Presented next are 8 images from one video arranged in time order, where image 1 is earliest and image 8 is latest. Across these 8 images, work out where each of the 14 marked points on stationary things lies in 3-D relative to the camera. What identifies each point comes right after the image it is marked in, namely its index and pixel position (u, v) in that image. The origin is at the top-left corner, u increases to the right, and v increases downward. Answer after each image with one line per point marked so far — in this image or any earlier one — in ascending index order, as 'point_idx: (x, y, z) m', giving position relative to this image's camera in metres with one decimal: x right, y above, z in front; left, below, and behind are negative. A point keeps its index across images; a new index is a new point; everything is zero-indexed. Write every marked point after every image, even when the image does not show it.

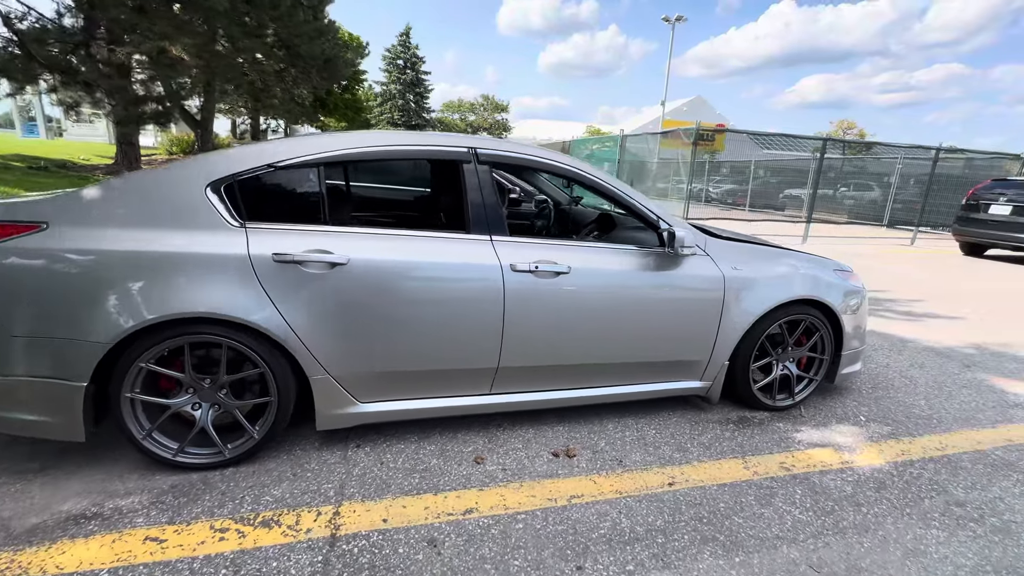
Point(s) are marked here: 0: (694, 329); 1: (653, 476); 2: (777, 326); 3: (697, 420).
0: (+1.1, -0.3, +3.0) m
1: (+0.7, -1.0, +2.5) m
2: (+1.7, -0.3, +3.1) m
3: (+1.2, -0.9, +3.1) m
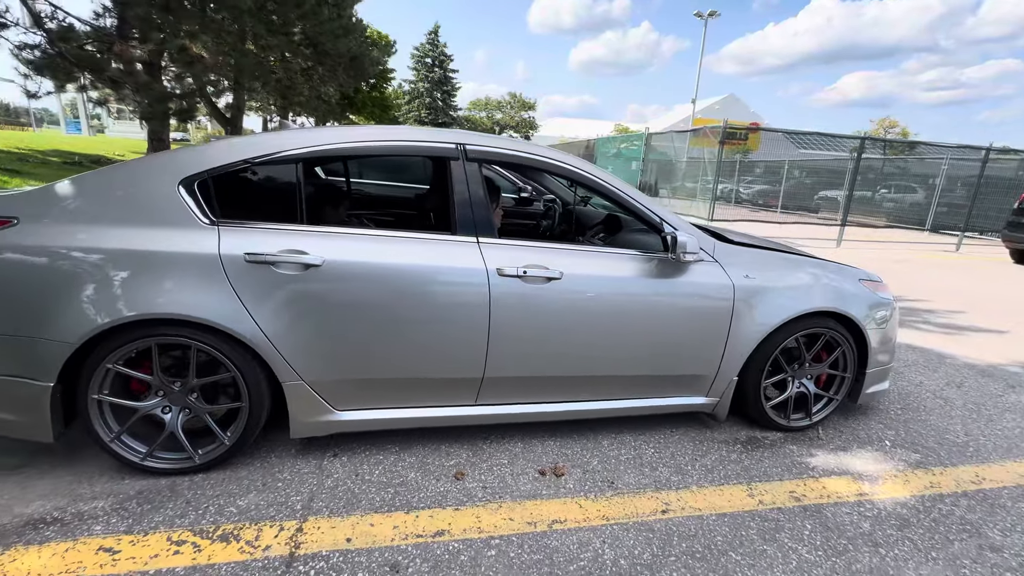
0: (+1.1, -0.3, +2.7) m
1: (+0.6, -1.0, +2.3) m
2: (+1.7, -0.3, +2.9) m
3: (+1.1, -0.9, +2.8) m
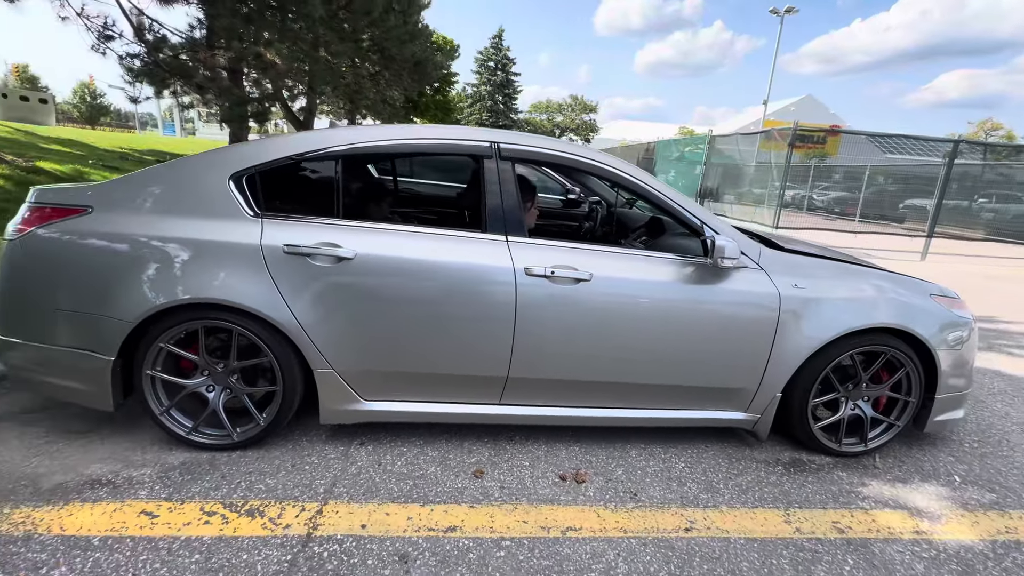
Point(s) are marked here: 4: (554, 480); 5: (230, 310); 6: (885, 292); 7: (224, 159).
0: (+1.2, -0.4, +2.6) m
1: (+0.7, -1.0, +2.2) m
2: (+1.9, -0.4, +2.6) m
3: (+1.3, -1.0, +2.7) m
4: (+0.2, -1.0, +2.4) m
5: (-1.4, -0.1, +2.3) m
6: (+2.1, 0.0, +2.7) m
7: (-1.5, +0.7, +2.4) m
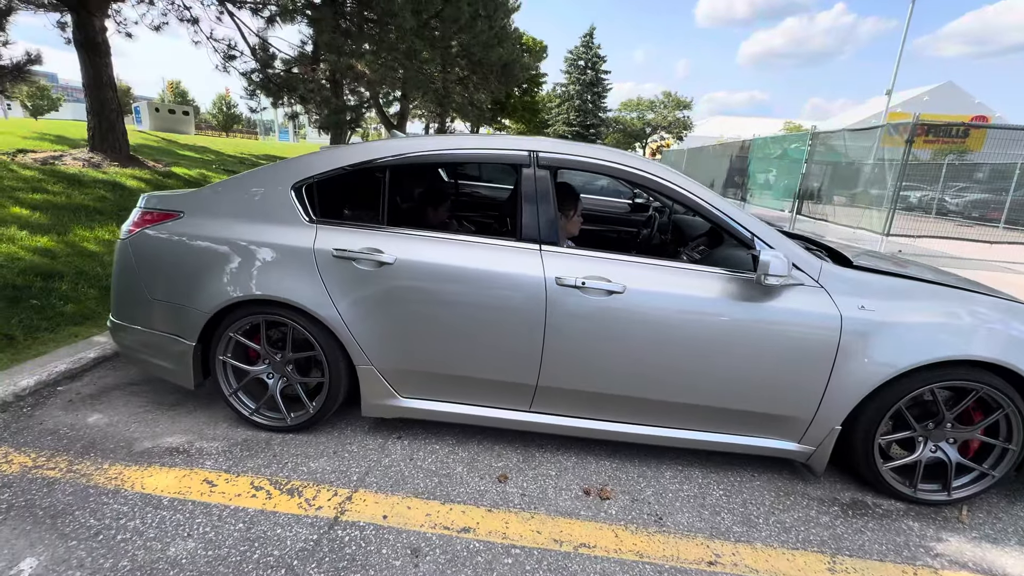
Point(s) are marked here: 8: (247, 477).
0: (+1.4, -0.4, +2.4) m
1: (+0.8, -1.1, +2.1) m
2: (+2.0, -0.5, +2.3) m
3: (+1.4, -1.1, +2.4) m
4: (+0.3, -1.0, +2.3) m
5: (-1.2, -0.1, +2.5) m
6: (+2.3, -0.2, +2.3) m
7: (-1.3, +0.7, +2.7) m
8: (-1.3, -0.9, +2.3) m
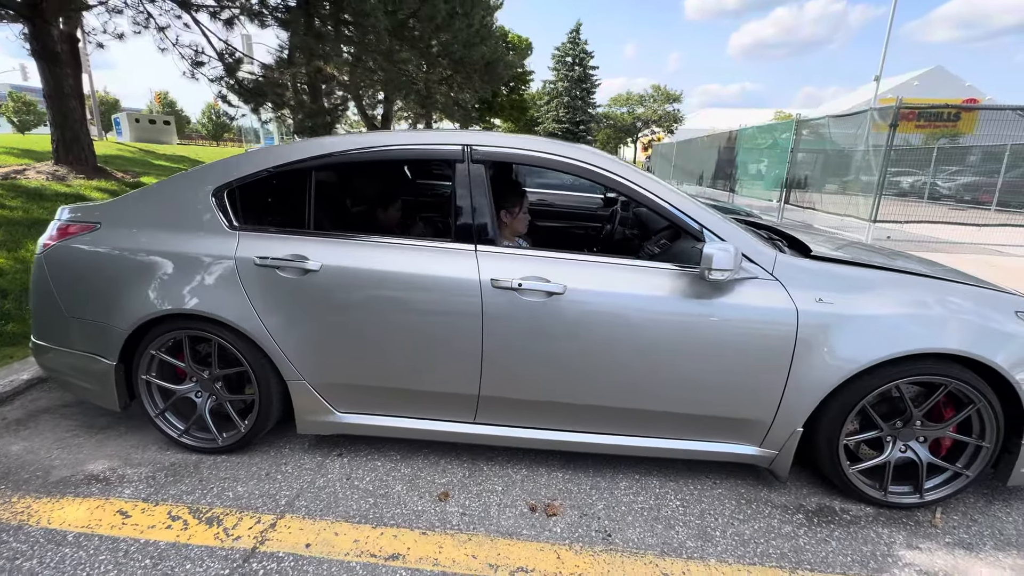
0: (+1.1, -0.4, +2.2) m
1: (+0.5, -1.1, +1.9) m
2: (+1.7, -0.5, +2.2) m
3: (+1.2, -1.0, +2.3) m
4: (0.0, -1.0, +2.2) m
5: (-1.5, -0.2, +2.4) m
6: (+2.0, -0.1, +2.1) m
7: (-1.6, +0.6, +2.5) m
8: (-1.6, -1.0, +2.1) m
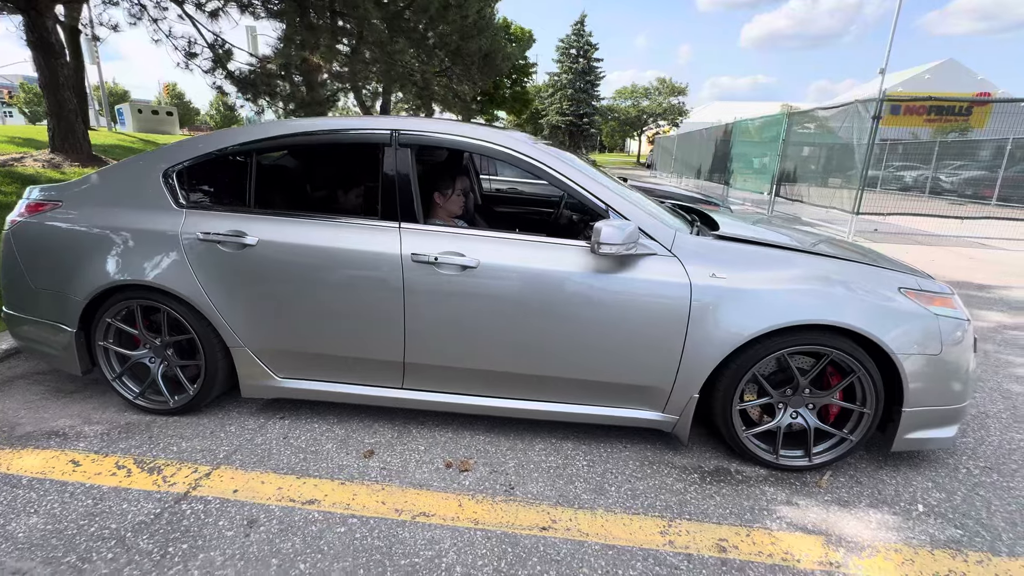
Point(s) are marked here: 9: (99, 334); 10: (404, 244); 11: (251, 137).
0: (+0.7, -0.3, +2.4) m
1: (+0.1, -1.0, +2.1) m
2: (+1.3, -0.3, +2.3) m
3: (+0.7, -0.9, +2.5) m
4: (-0.4, -0.9, +2.4) m
5: (-1.9, 0.0, +2.6) m
6: (+1.6, 0.0, +2.3) m
7: (-2.0, +0.8, +2.7) m
8: (-2.0, -0.8, +2.4) m
9: (-2.3, -0.3, +2.7) m
10: (-0.5, +0.2, +2.4) m
11: (-1.4, +0.8, +2.6) m
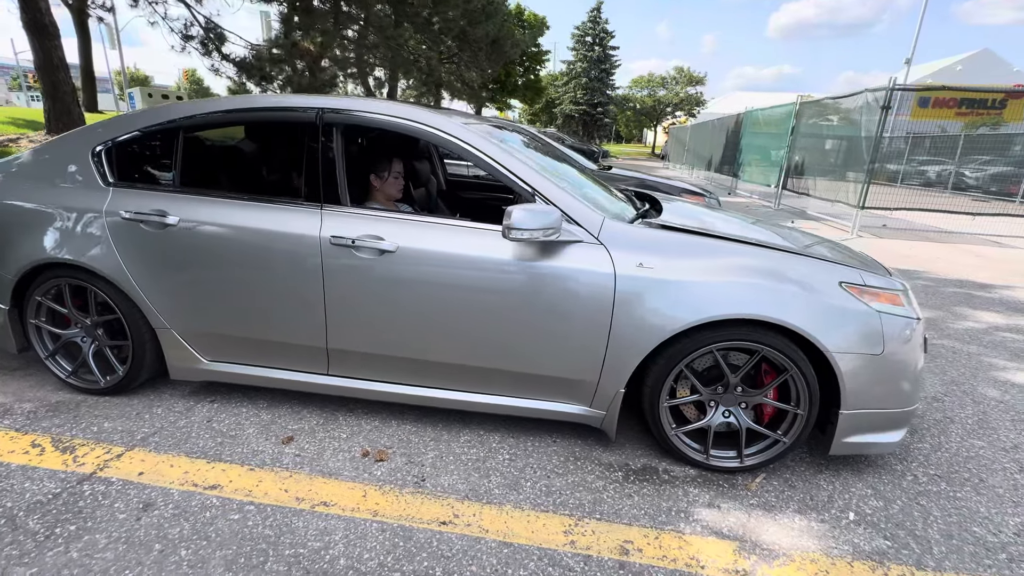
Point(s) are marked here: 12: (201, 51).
0: (+0.3, -0.2, +2.3) m
1: (-0.3, -0.9, +2.0) m
2: (+0.9, -0.3, +2.2) m
3: (+0.3, -0.8, +2.4) m
4: (-0.8, -0.8, +2.3) m
5: (-2.3, +0.1, +2.6) m
6: (+1.2, 0.0, +2.1) m
7: (-2.4, +0.9, +2.7) m
8: (-2.4, -0.7, +2.4) m
9: (-2.7, -0.1, +2.7) m
10: (-0.9, +0.3, +2.4) m
11: (-1.8, +0.9, +2.6) m
12: (-6.1, +4.6, +9.2) m
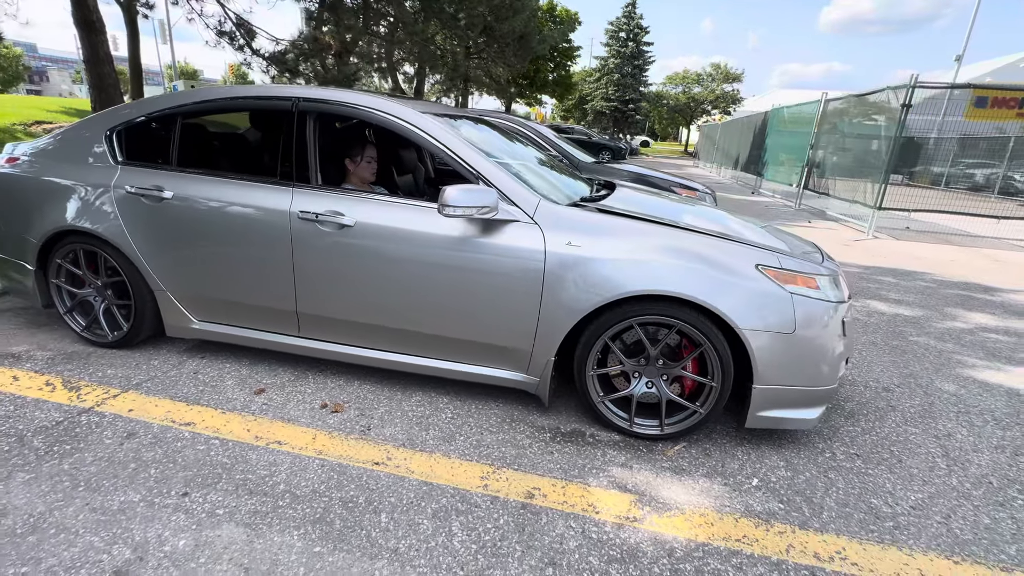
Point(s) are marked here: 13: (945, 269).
0: (0.0, -0.1, +2.5) m
1: (-0.7, -0.8, +2.3) m
2: (+0.6, -0.2, +2.4) m
3: (0.0, -0.7, +2.6) m
4: (-1.1, -0.7, +2.6) m
5: (-2.6, +0.3, +2.9) m
6: (+0.9, +0.1, +2.3) m
7: (-2.6, +1.1, +3.1) m
8: (-2.7, -0.5, +2.7) m
9: (-3.0, +0.1, +3.1) m
10: (-1.2, +0.5, +2.6) m
11: (-2.0, +1.1, +2.9) m
12: (-5.8, +5.0, +9.7) m
13: (+6.2, +0.3, +6.8) m
